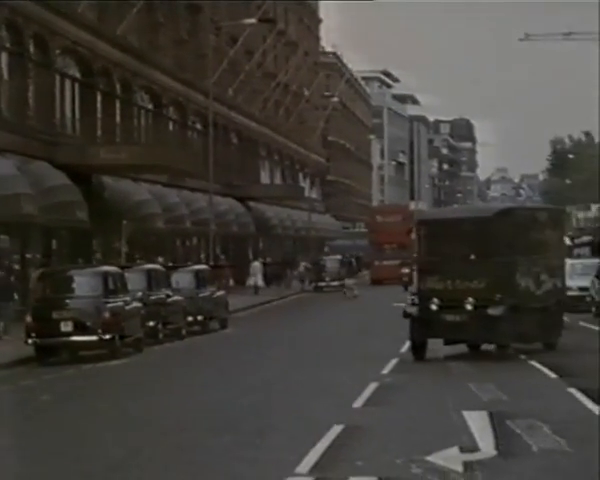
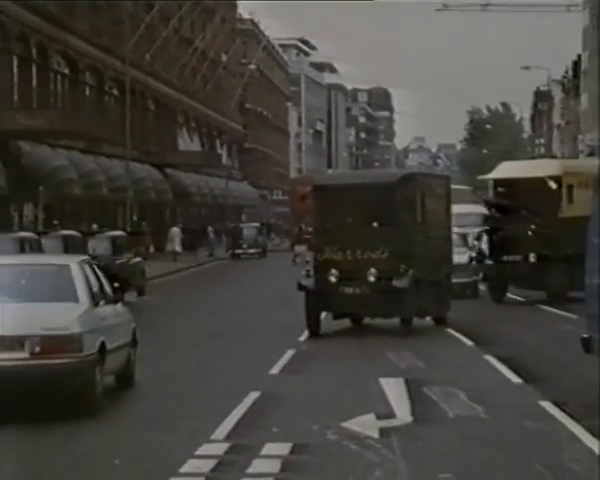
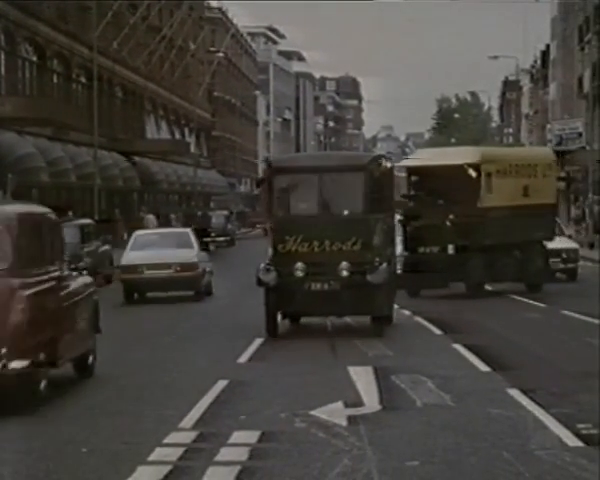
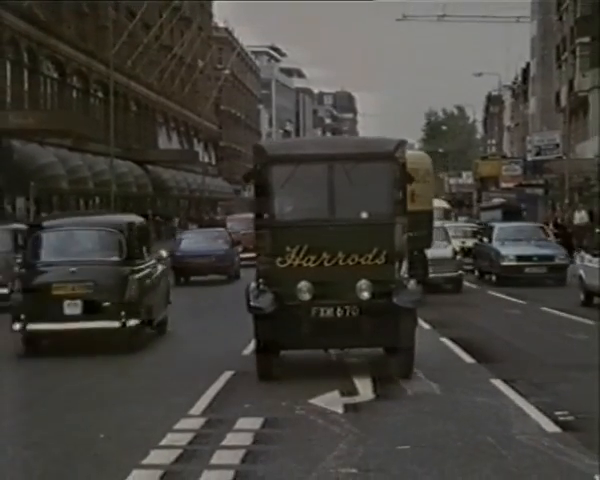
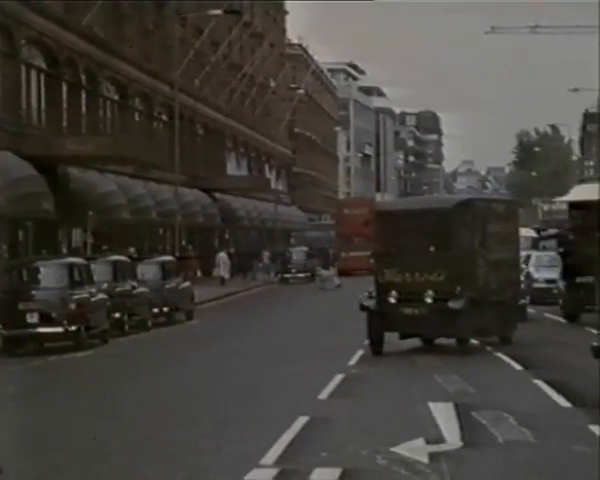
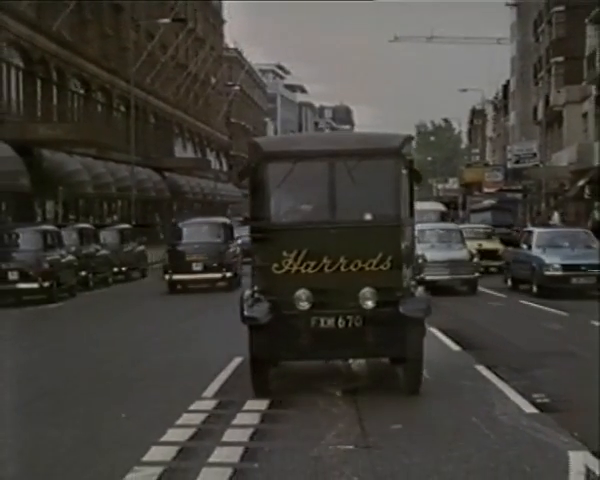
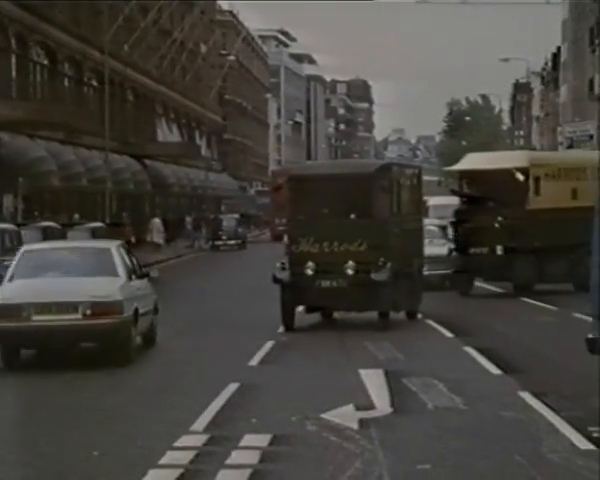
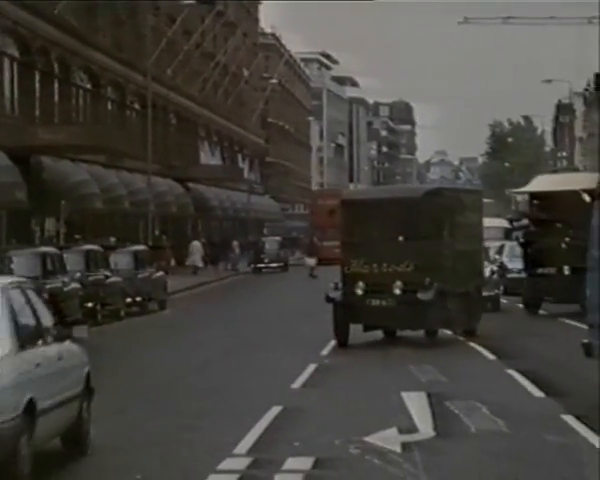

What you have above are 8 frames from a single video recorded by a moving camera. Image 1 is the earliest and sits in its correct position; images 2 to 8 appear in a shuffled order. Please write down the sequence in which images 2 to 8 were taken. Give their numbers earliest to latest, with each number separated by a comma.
5, 8, 2, 7, 3, 4, 6
